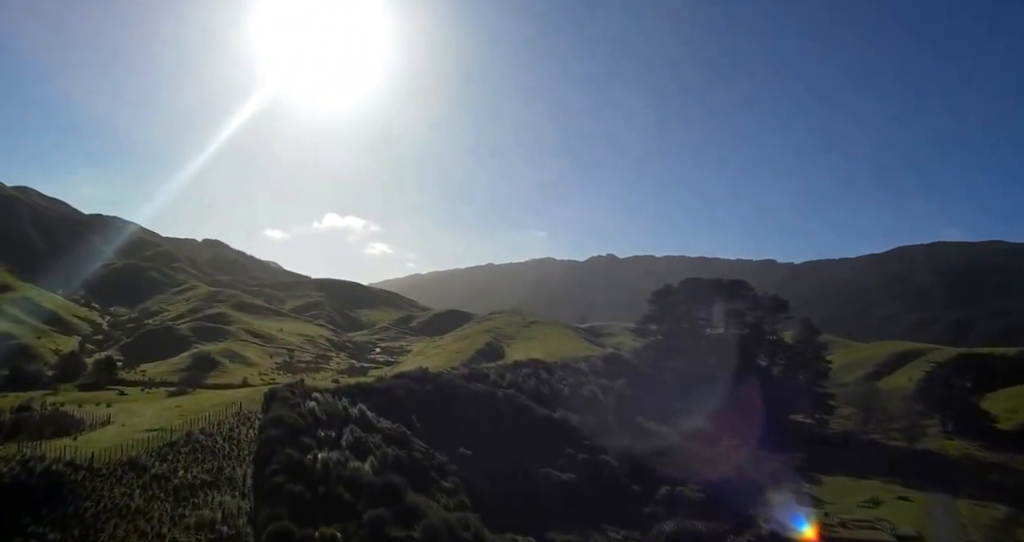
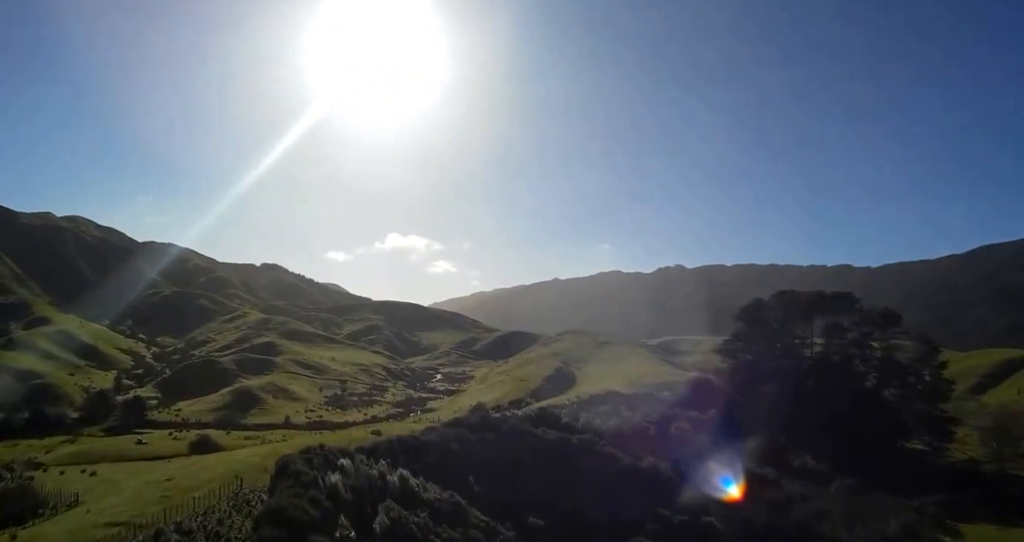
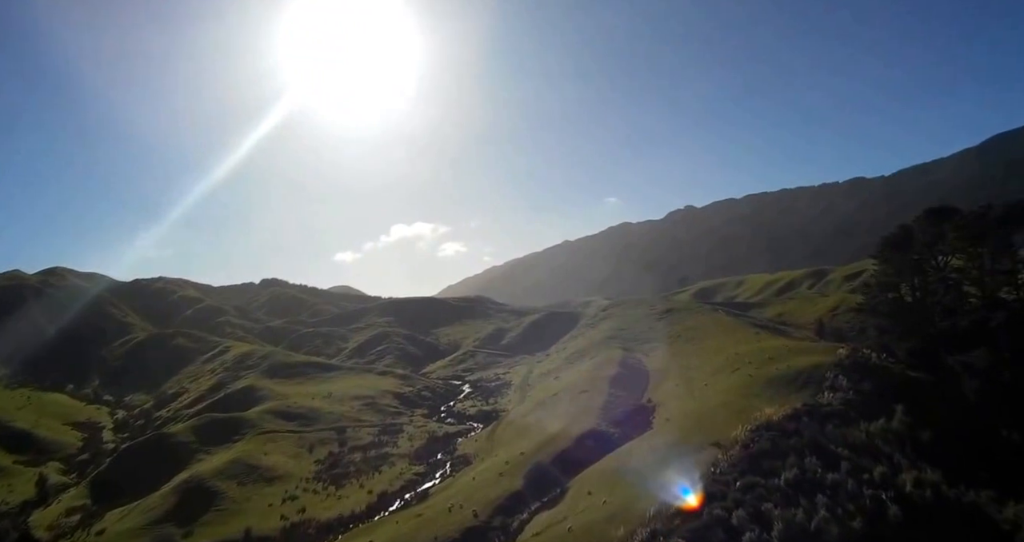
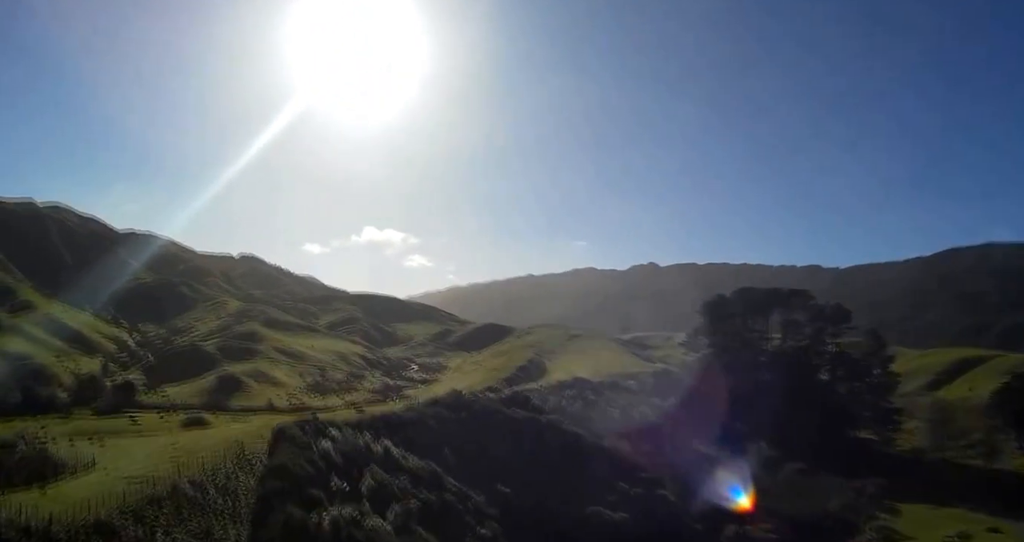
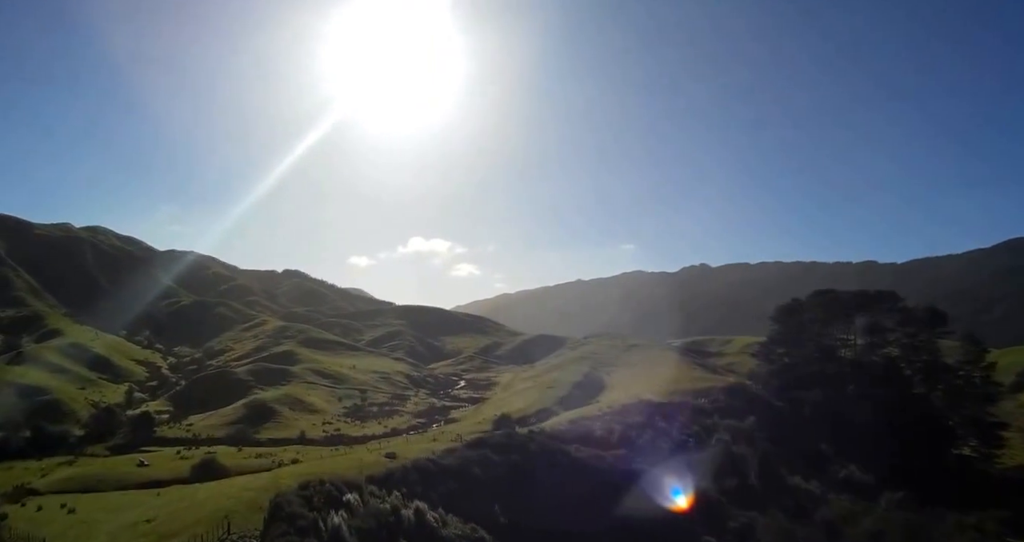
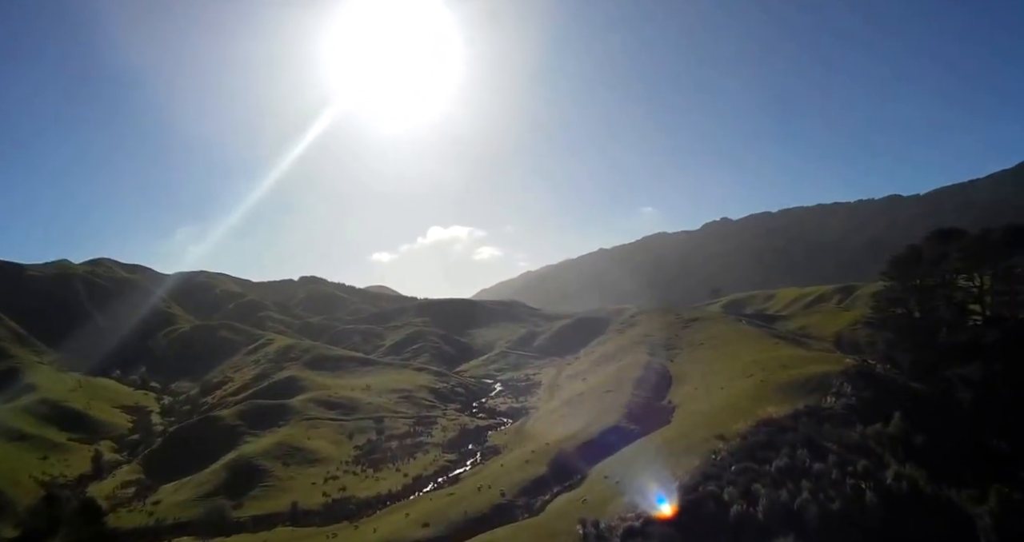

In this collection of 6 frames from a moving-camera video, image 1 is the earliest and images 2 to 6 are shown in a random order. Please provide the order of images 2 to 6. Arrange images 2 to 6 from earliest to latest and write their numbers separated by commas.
4, 2, 5, 6, 3
